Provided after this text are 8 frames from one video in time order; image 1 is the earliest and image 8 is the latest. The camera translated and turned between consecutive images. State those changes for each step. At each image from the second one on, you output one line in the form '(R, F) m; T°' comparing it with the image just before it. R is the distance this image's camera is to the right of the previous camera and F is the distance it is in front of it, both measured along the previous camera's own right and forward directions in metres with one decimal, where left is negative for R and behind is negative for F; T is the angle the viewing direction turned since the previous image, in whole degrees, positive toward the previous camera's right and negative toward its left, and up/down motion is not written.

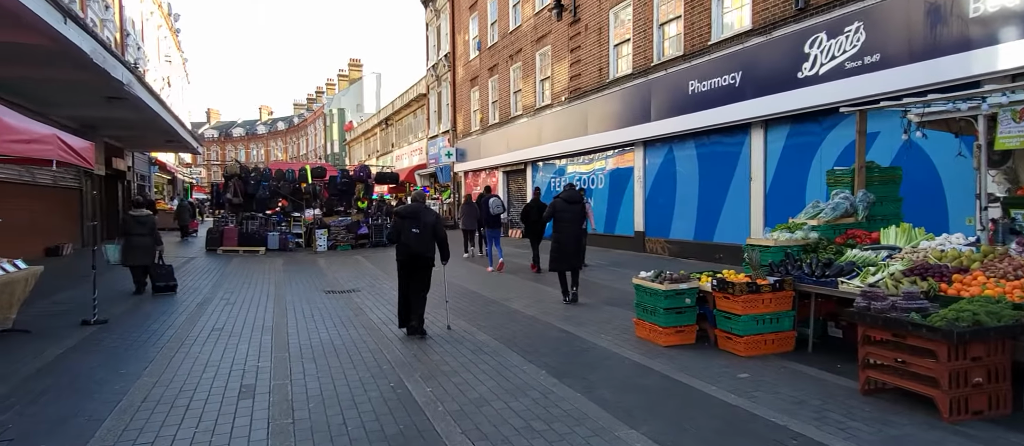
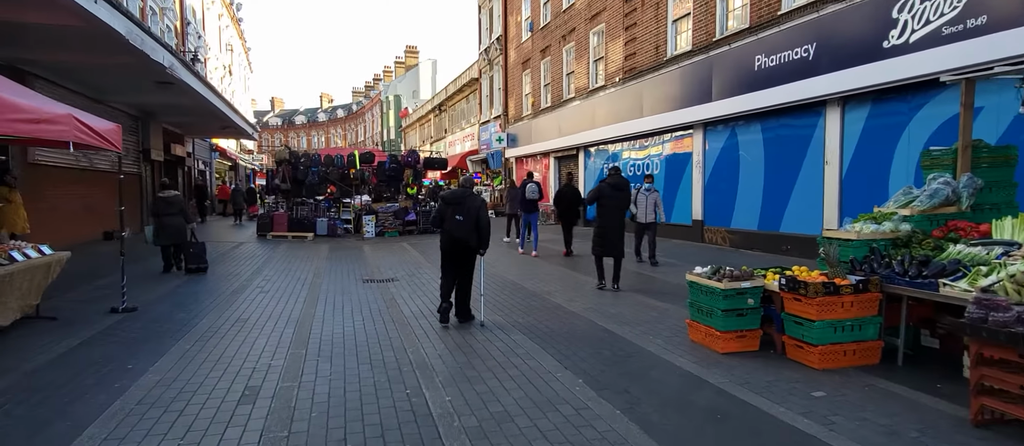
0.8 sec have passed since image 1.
(+0.2, +0.6) m; -6°
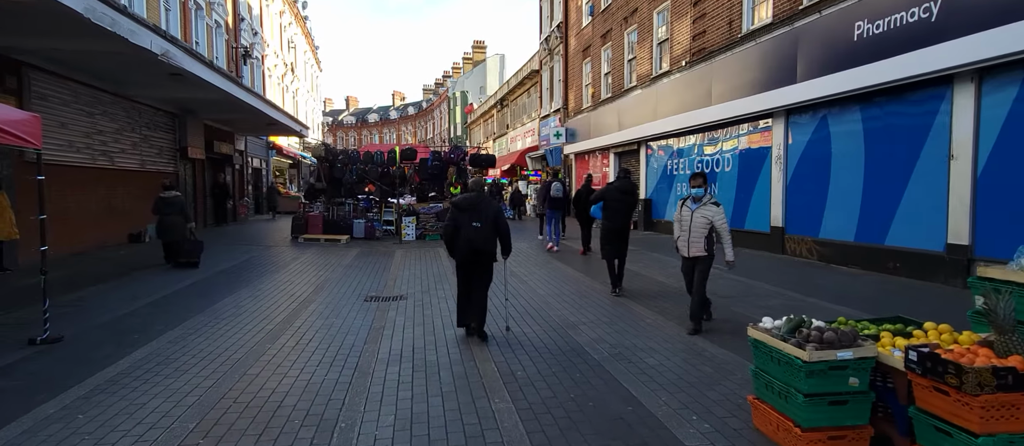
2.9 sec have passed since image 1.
(+0.6, +1.6) m; -7°
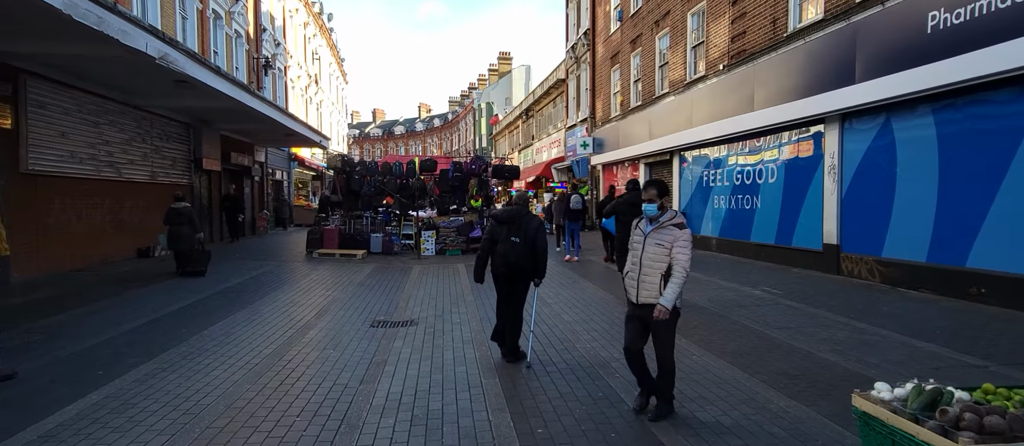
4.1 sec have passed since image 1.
(0.0, +0.8) m; -3°
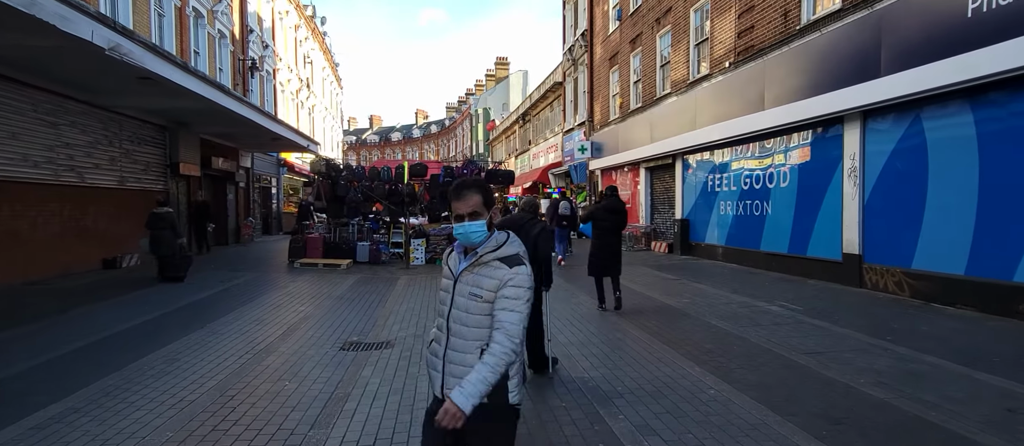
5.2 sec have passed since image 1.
(+0.1, +0.8) m; 0°
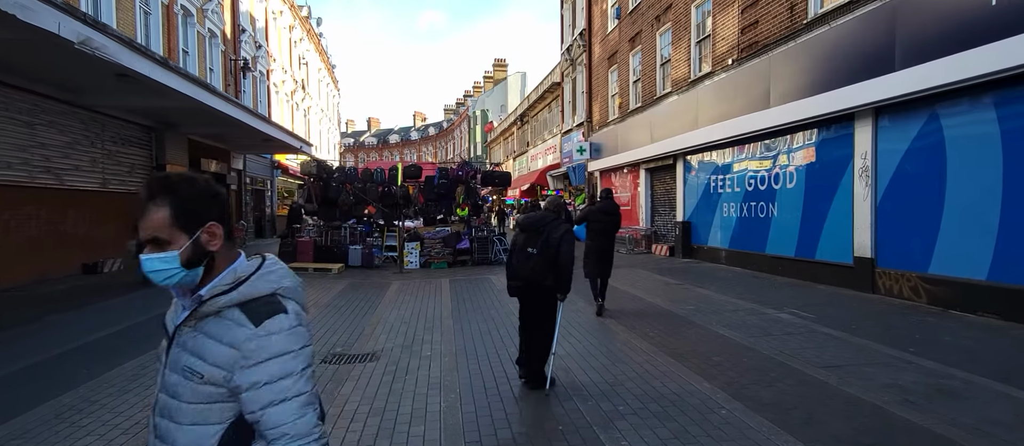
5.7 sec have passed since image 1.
(+0.1, +0.4) m; 0°
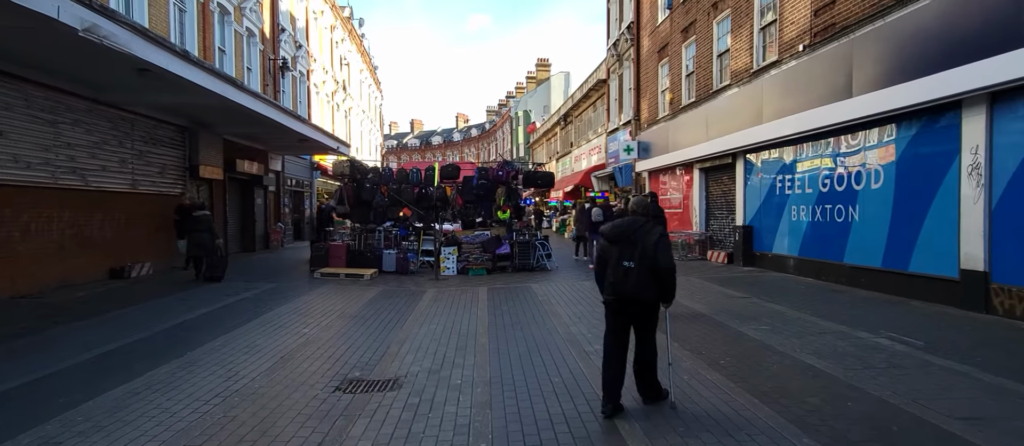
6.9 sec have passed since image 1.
(0.0, +0.9) m; -4°
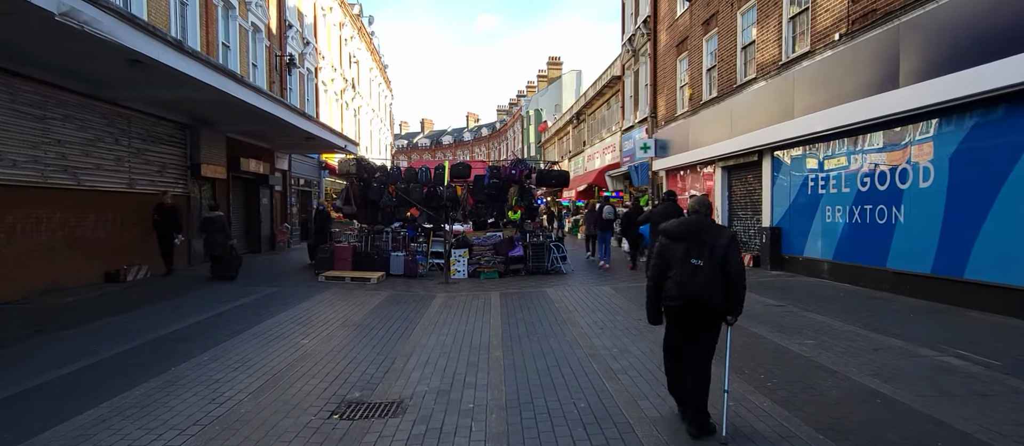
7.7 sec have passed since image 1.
(-0.1, +0.6) m; -1°
